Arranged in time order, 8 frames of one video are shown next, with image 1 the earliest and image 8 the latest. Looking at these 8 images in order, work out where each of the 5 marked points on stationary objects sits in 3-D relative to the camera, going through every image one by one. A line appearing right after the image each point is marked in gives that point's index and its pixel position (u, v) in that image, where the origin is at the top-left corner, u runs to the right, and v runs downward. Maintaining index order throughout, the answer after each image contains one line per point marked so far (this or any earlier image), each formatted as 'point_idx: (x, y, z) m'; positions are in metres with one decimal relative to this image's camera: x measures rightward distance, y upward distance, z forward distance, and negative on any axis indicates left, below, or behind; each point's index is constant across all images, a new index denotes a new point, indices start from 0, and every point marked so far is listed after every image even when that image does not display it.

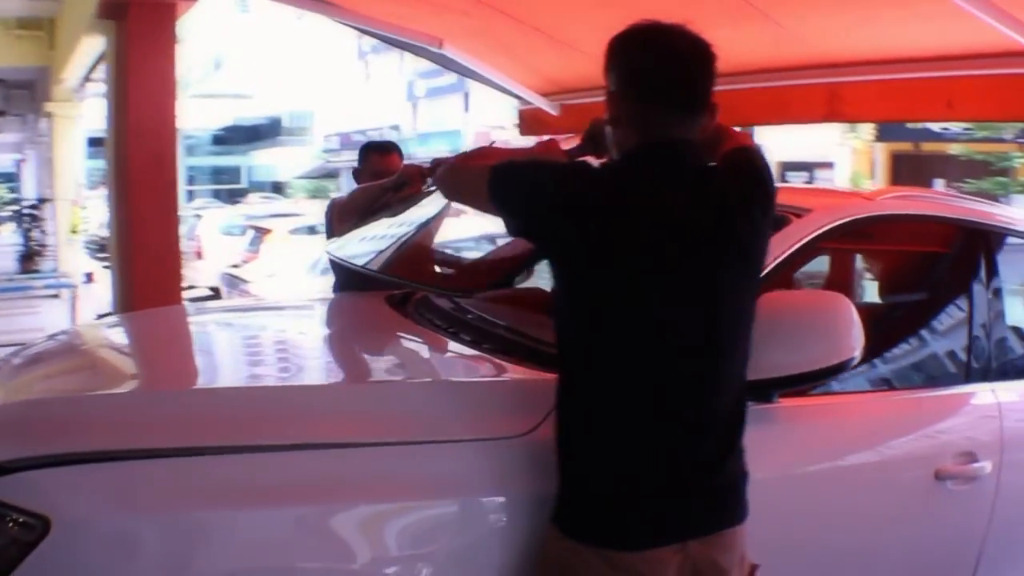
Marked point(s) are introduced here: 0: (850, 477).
0: (+0.8, -0.5, +2.4) m
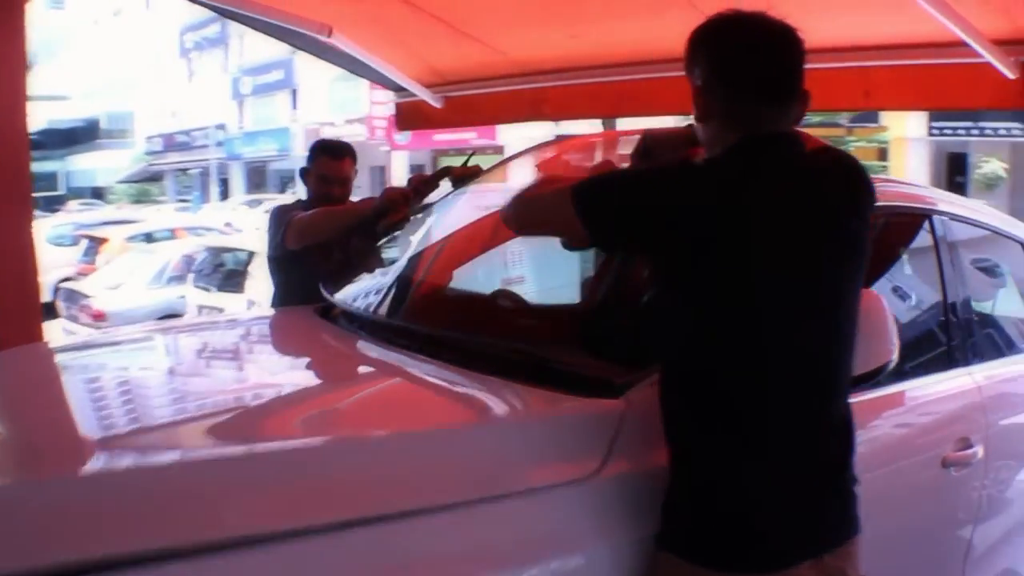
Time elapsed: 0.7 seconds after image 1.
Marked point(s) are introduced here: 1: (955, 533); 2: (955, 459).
0: (+0.9, -0.4, +2.3) m
1: (+1.1, -0.6, +2.5) m
2: (+1.1, -0.4, +2.5) m
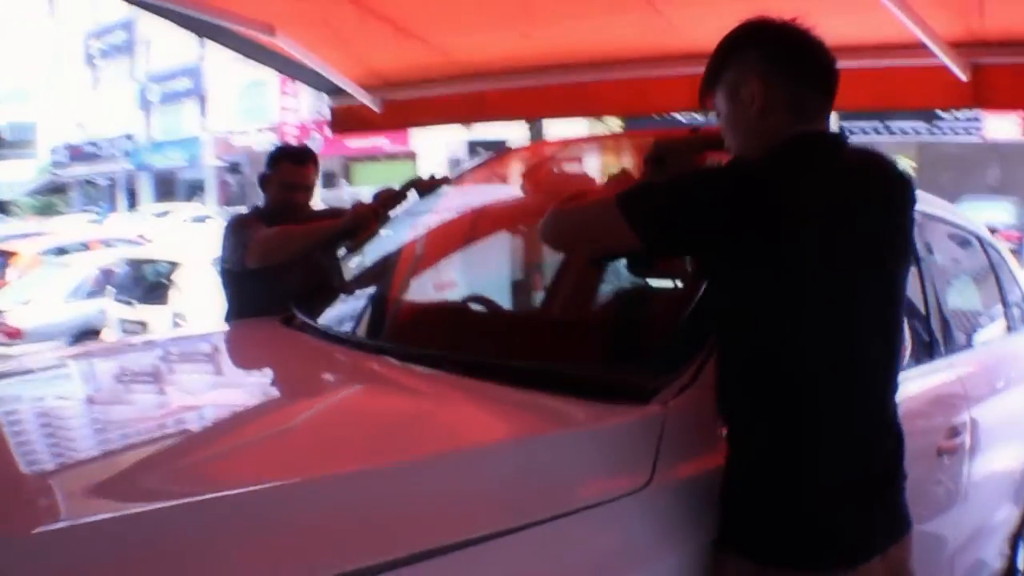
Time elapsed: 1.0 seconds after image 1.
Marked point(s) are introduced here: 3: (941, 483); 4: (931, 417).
0: (+0.9, -0.4, +2.3) m
1: (+1.2, -0.6, +2.6) m
2: (+1.1, -0.4, +2.5) m
3: (+1.1, -0.5, +2.5) m
4: (+1.1, -0.3, +2.5) m
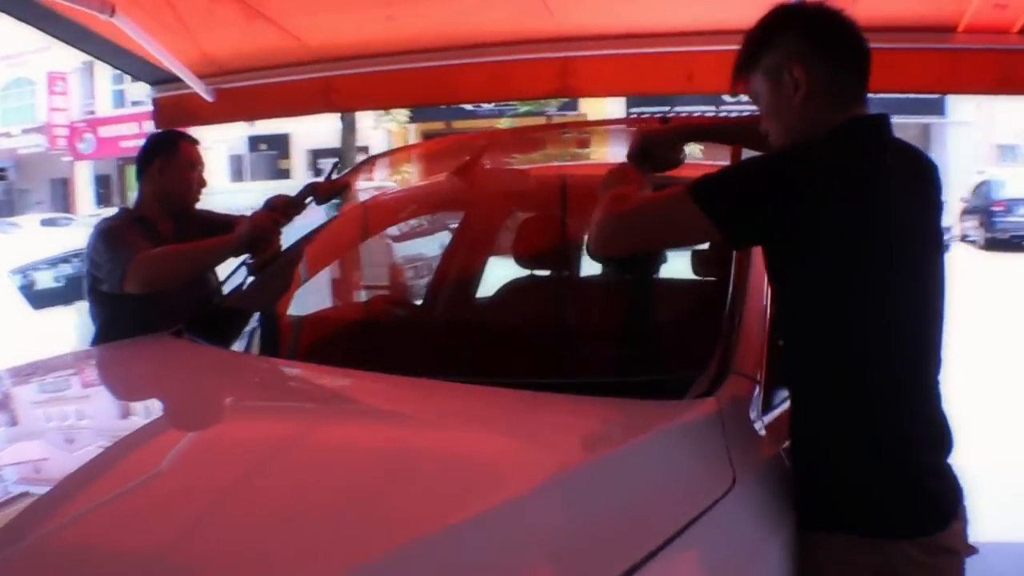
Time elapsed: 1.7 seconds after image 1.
0: (+0.8, -0.4, +2.4) m
1: (+1.0, -0.6, +2.7) m
2: (+1.0, -0.3, +2.6) m
3: (+1.0, -0.4, +2.6) m
4: (+1.0, -0.3, +2.5) m
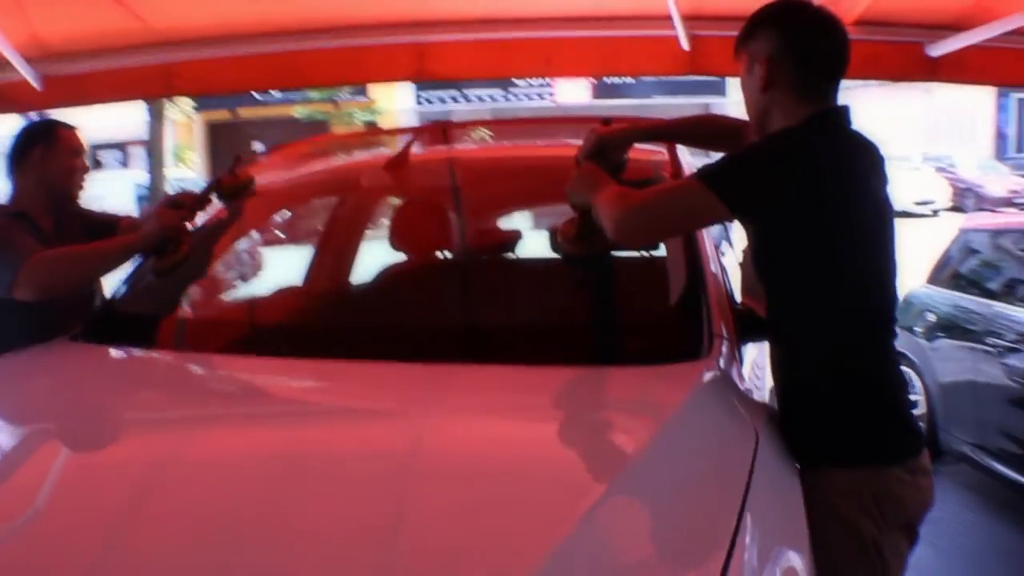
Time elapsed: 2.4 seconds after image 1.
0: (+0.7, -0.3, +2.5) m
1: (+0.8, -0.5, +2.9) m
2: (+0.8, -0.3, +2.8) m
3: (+0.8, -0.3, +2.8) m
4: (+0.8, -0.2, +2.7) m
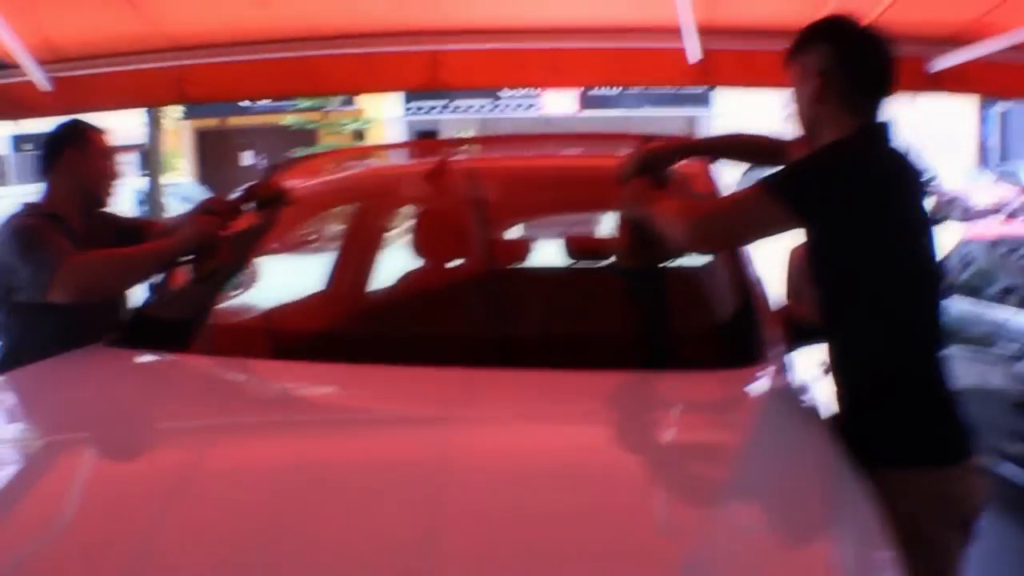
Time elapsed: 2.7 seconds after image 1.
0: (+0.8, -0.3, +2.6) m
1: (+0.9, -0.5, +3.0) m
2: (+0.9, -0.3, +2.9) m
3: (+0.9, -0.4, +2.8) m
4: (+0.8, -0.2, +2.8) m
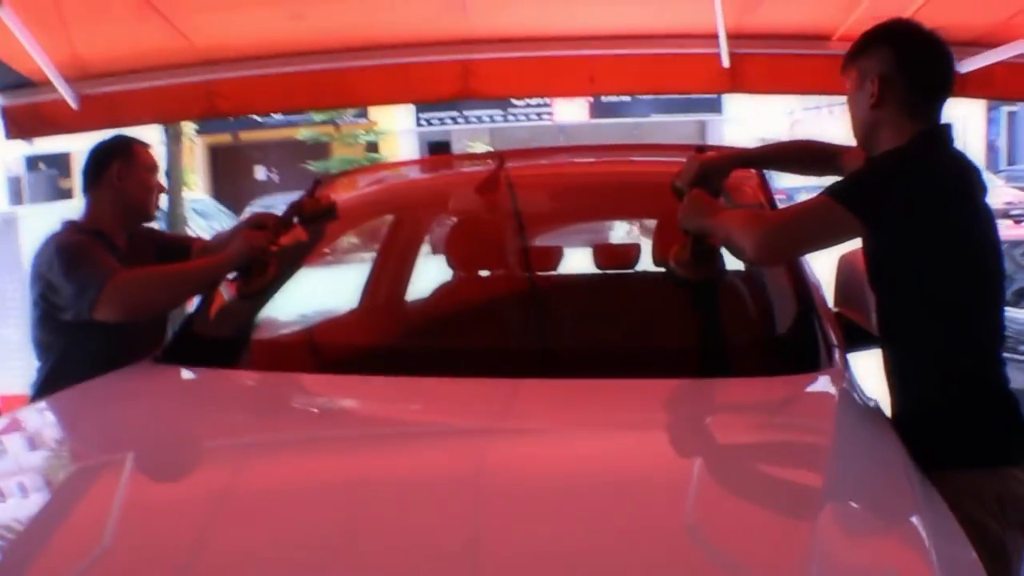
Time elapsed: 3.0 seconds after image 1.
0: (+0.9, -0.3, +2.5) m
1: (+1.0, -0.5, +2.9) m
2: (+1.0, -0.3, +2.8) m
3: (+1.0, -0.4, +2.8) m
4: (+1.0, -0.2, +2.7) m
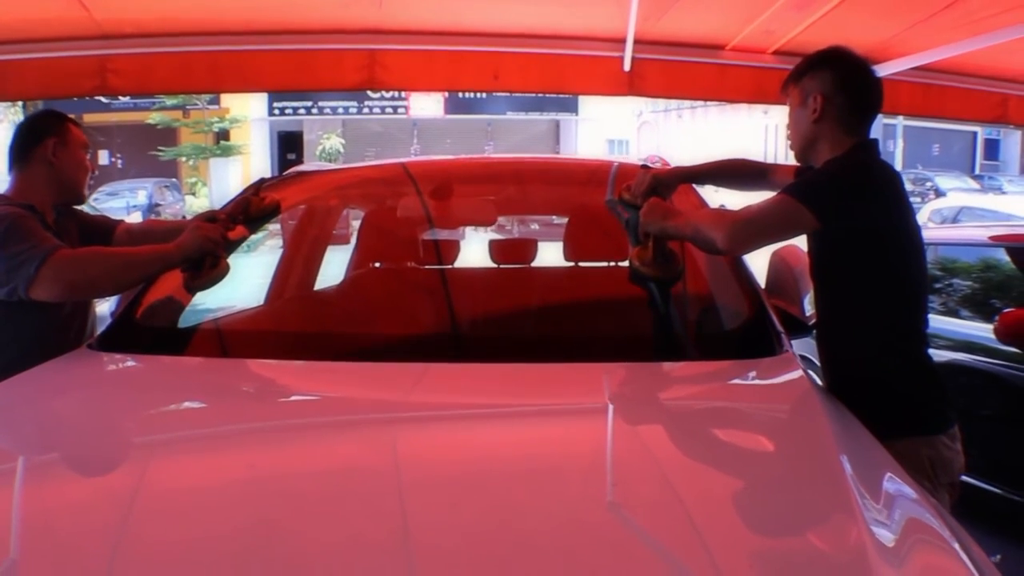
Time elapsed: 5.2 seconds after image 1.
0: (+0.8, -0.3, +2.7) m
1: (+0.8, -0.5, +3.1) m
2: (+0.8, -0.3, +3.0) m
3: (+0.8, -0.4, +3.0) m
4: (+0.8, -0.2, +2.9) m
